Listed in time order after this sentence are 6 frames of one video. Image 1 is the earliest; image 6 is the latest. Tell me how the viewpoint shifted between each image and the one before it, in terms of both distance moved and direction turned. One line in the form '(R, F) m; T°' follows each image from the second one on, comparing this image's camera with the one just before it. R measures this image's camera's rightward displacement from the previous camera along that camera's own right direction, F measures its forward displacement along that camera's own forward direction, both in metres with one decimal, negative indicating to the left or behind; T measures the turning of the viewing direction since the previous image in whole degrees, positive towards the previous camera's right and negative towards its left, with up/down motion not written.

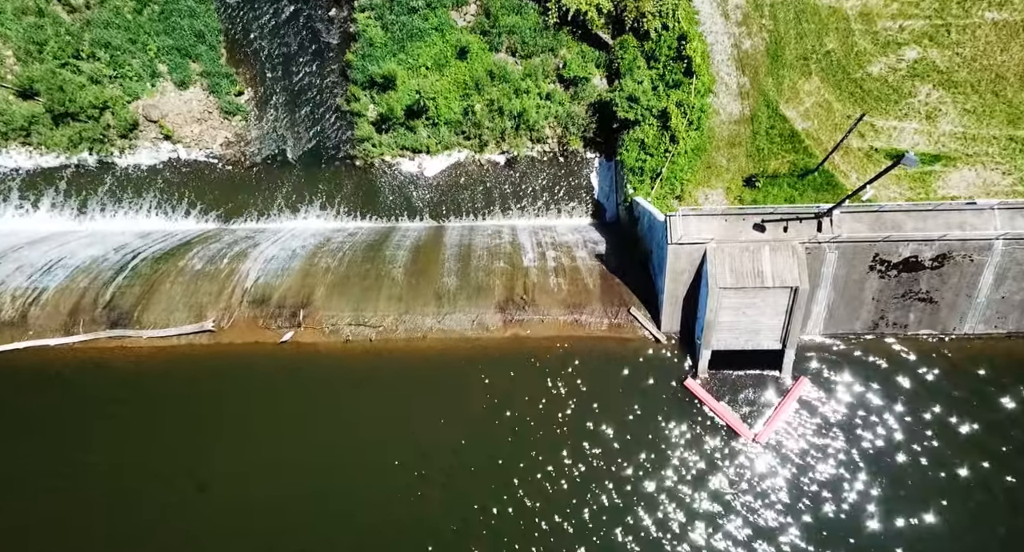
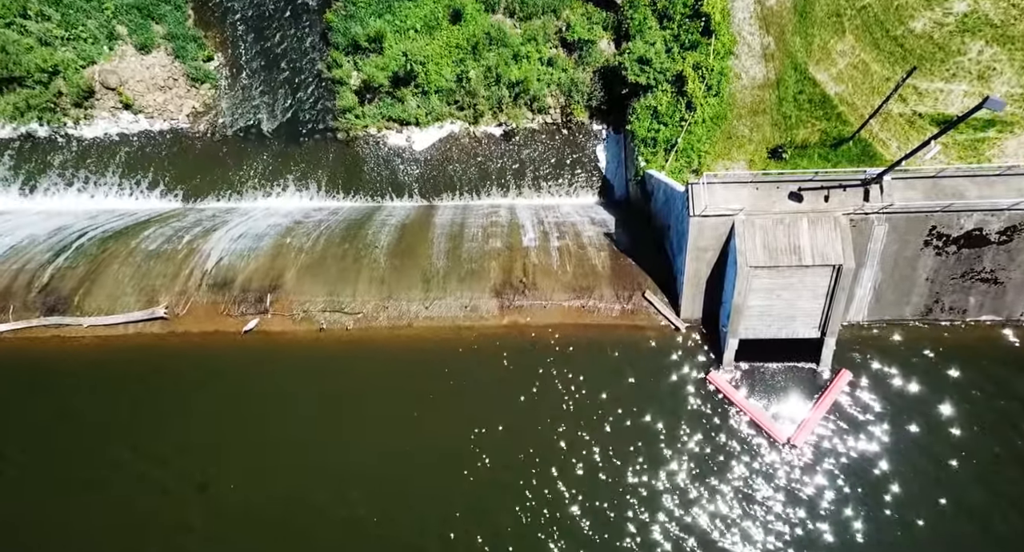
(0.0, +2.0) m; 0°
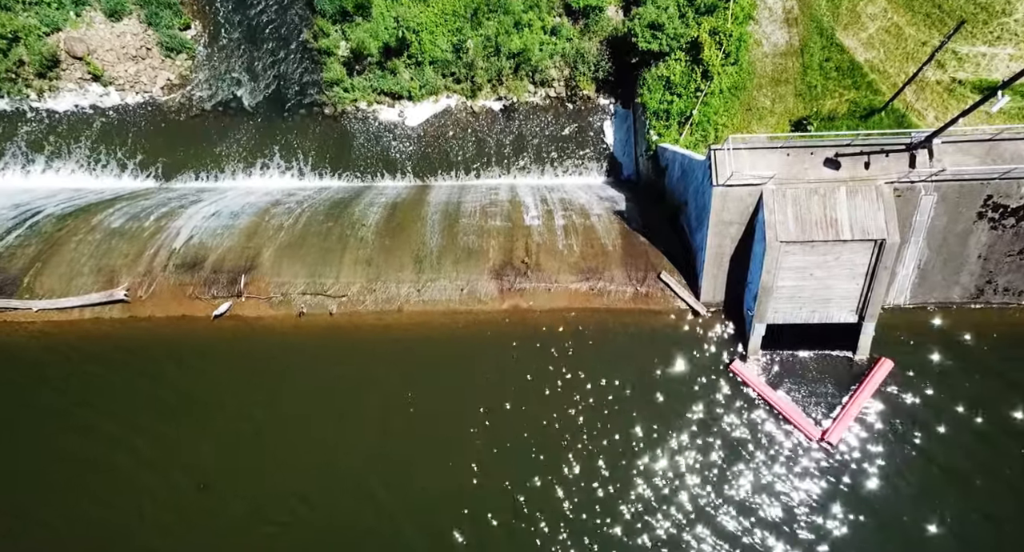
(-0.1, +1.4) m; 0°
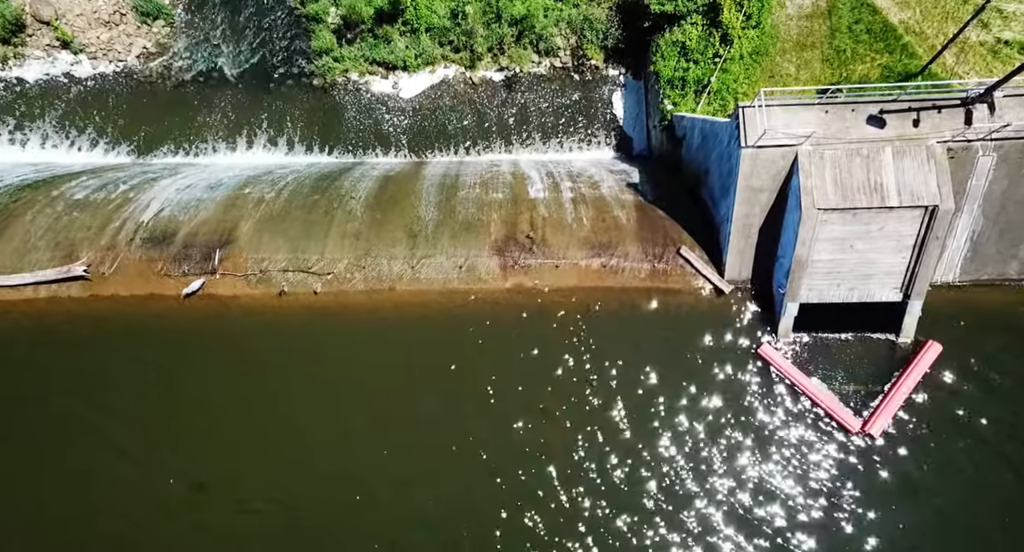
(-0.1, +1.2) m; 0°
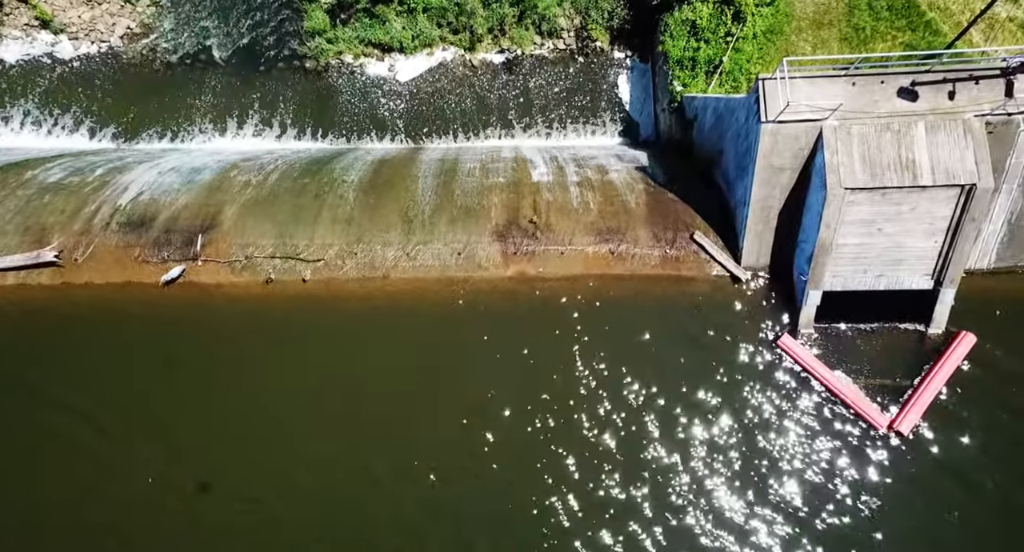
(-0.1, +0.7) m; 0°
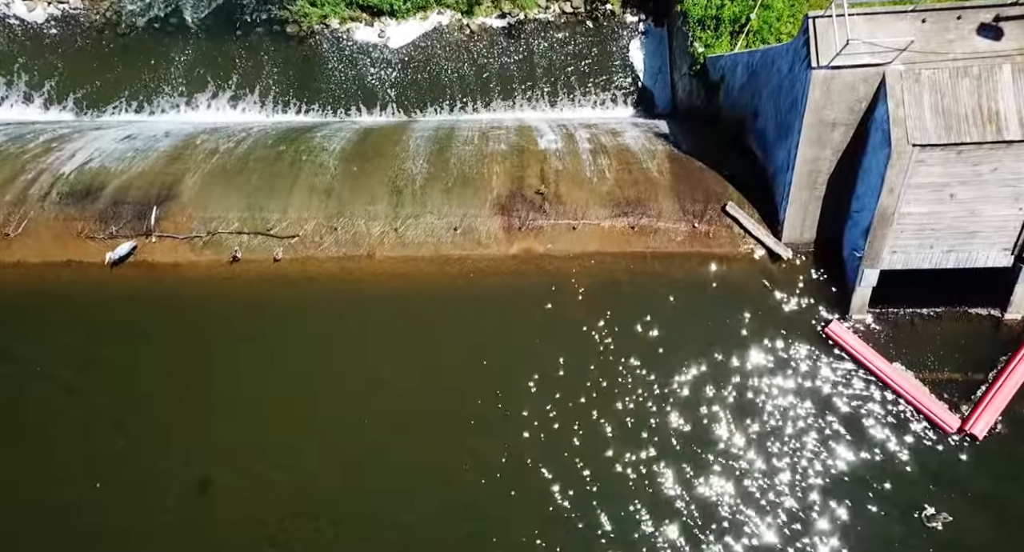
(-0.1, +1.4) m; 0°
